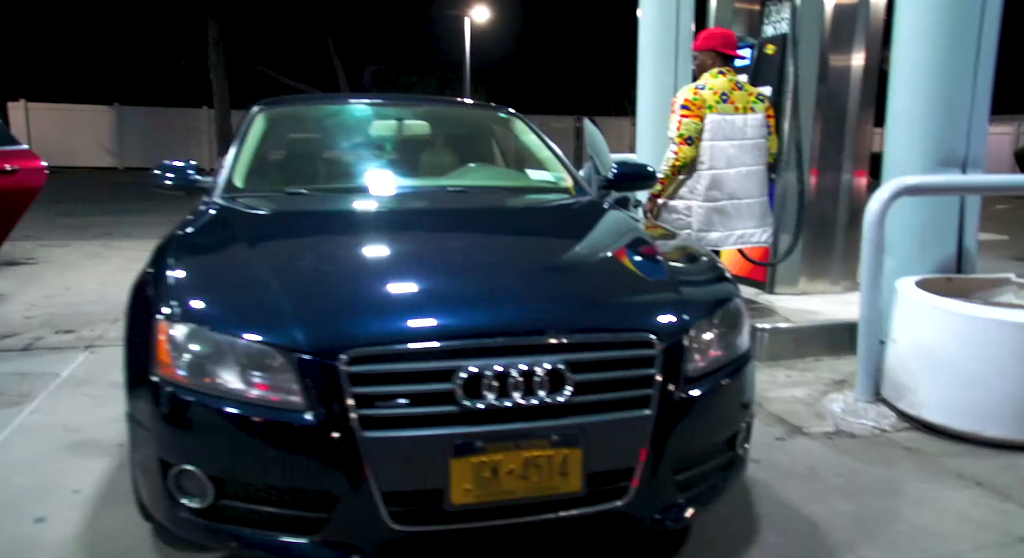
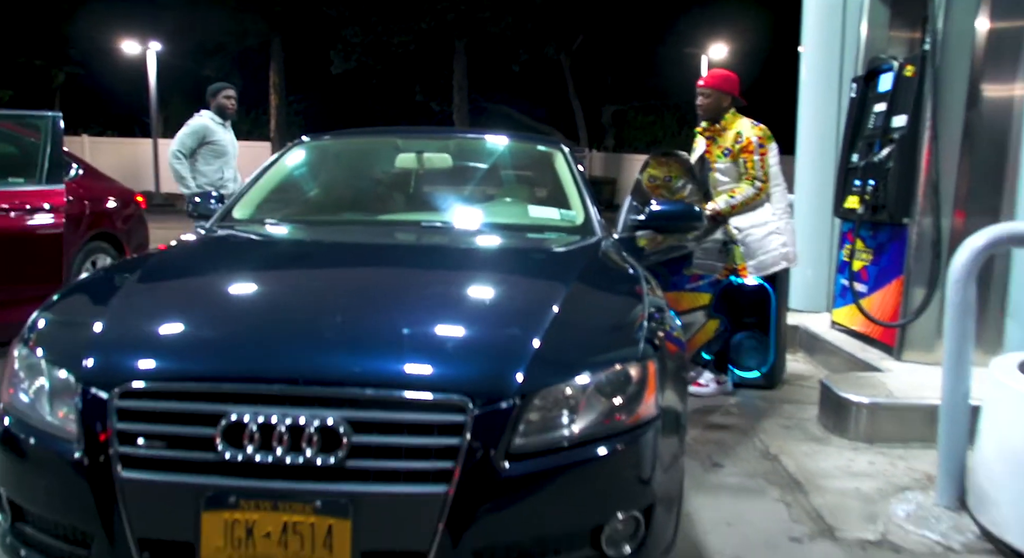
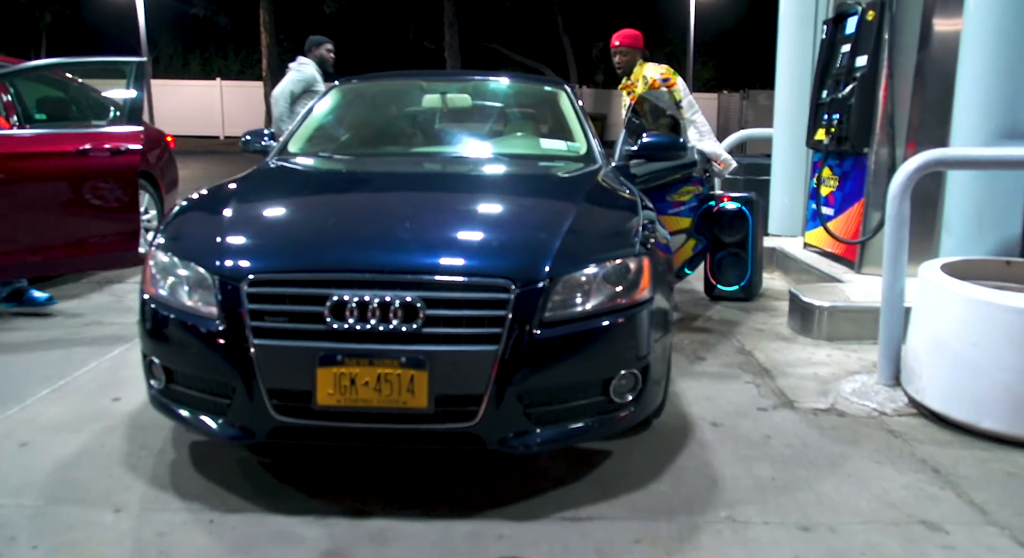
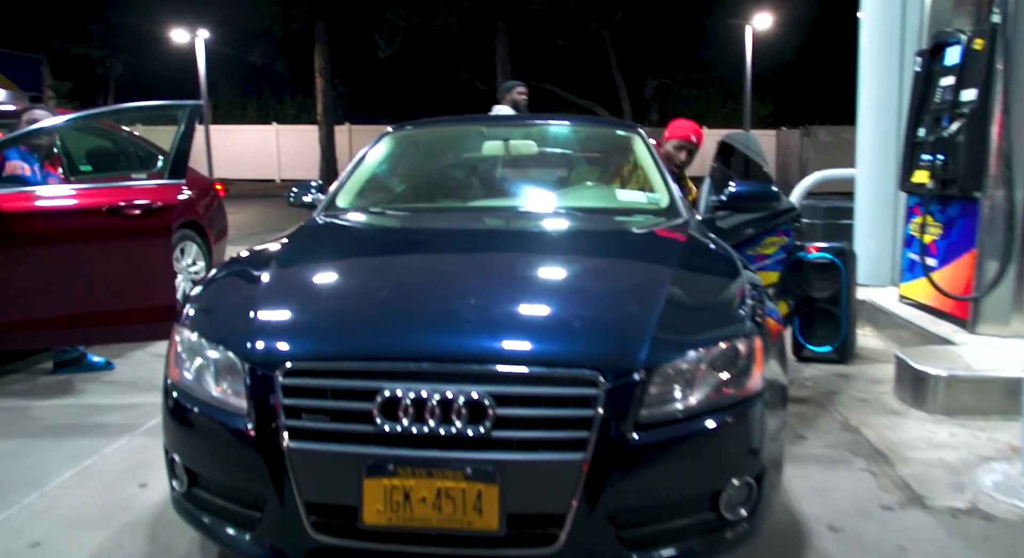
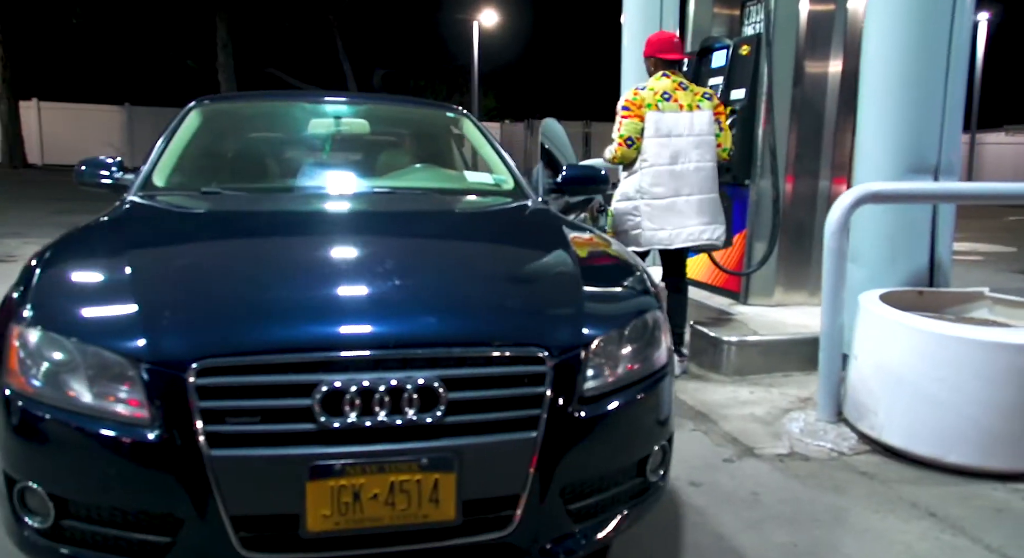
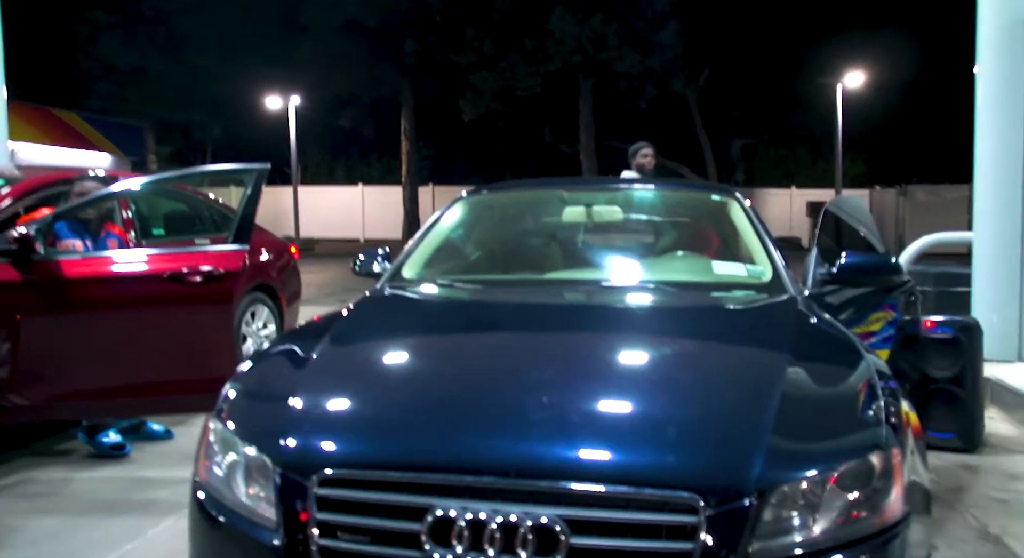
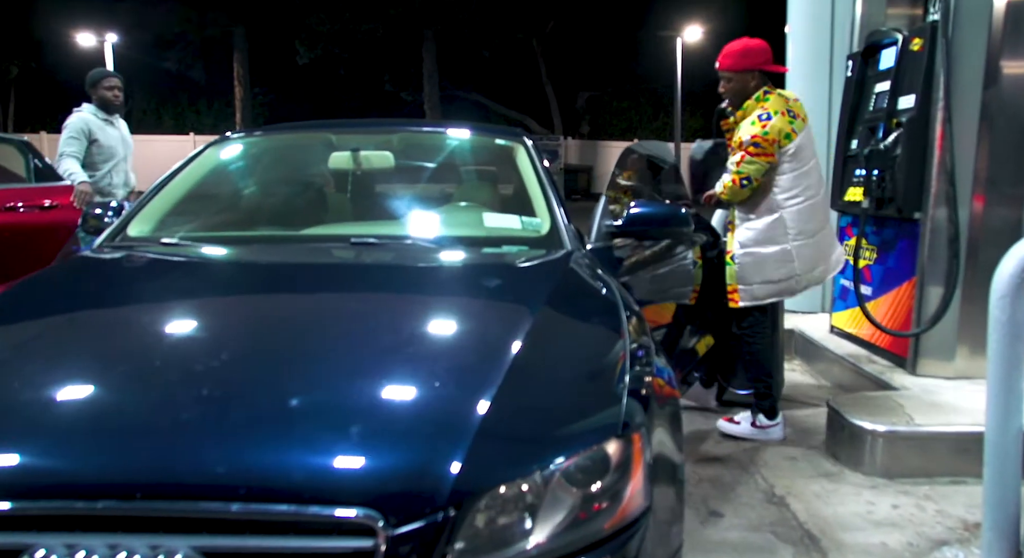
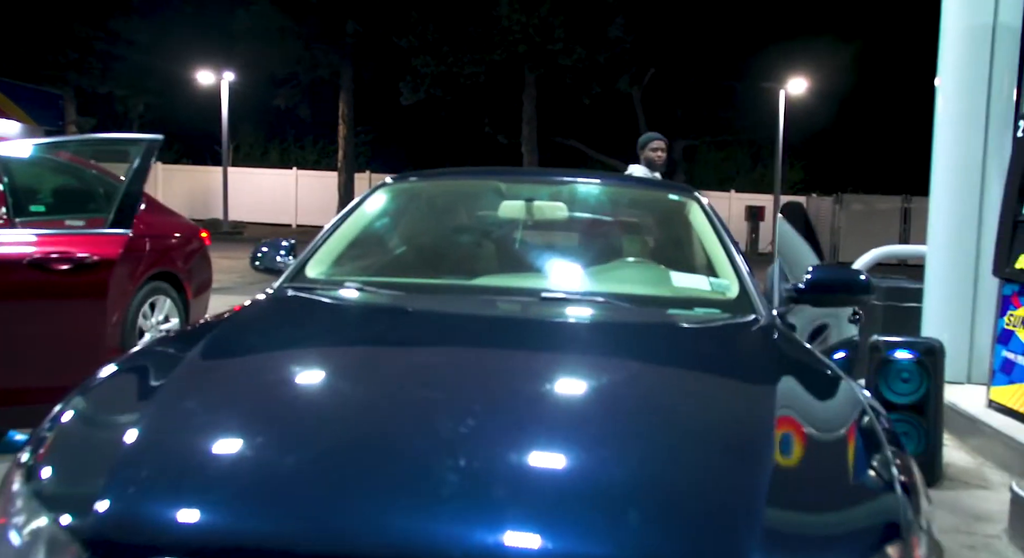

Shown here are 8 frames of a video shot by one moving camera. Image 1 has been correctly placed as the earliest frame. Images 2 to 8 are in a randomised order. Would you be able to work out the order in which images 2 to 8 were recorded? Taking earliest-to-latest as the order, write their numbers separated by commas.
5, 7, 2, 3, 4, 6, 8
